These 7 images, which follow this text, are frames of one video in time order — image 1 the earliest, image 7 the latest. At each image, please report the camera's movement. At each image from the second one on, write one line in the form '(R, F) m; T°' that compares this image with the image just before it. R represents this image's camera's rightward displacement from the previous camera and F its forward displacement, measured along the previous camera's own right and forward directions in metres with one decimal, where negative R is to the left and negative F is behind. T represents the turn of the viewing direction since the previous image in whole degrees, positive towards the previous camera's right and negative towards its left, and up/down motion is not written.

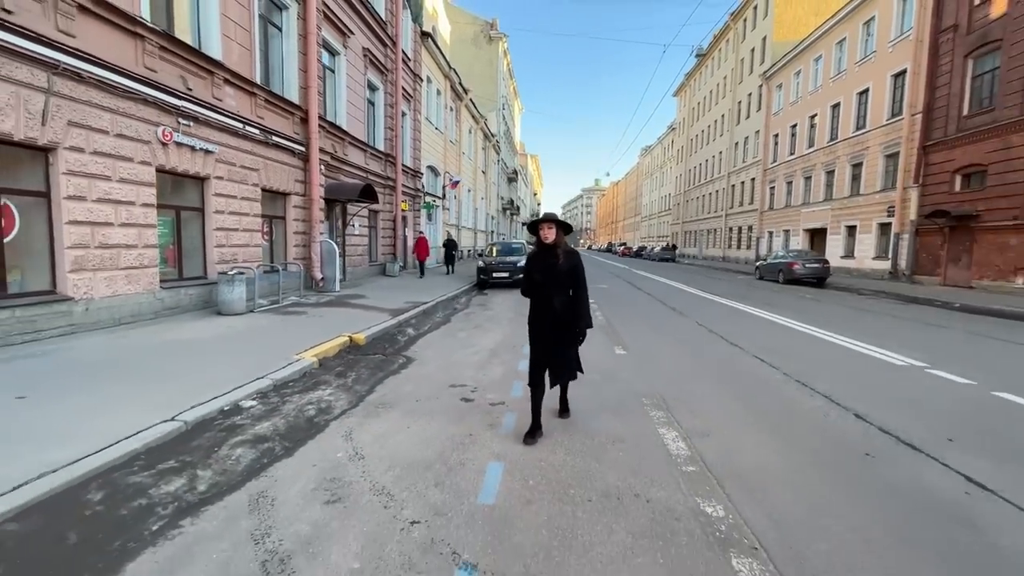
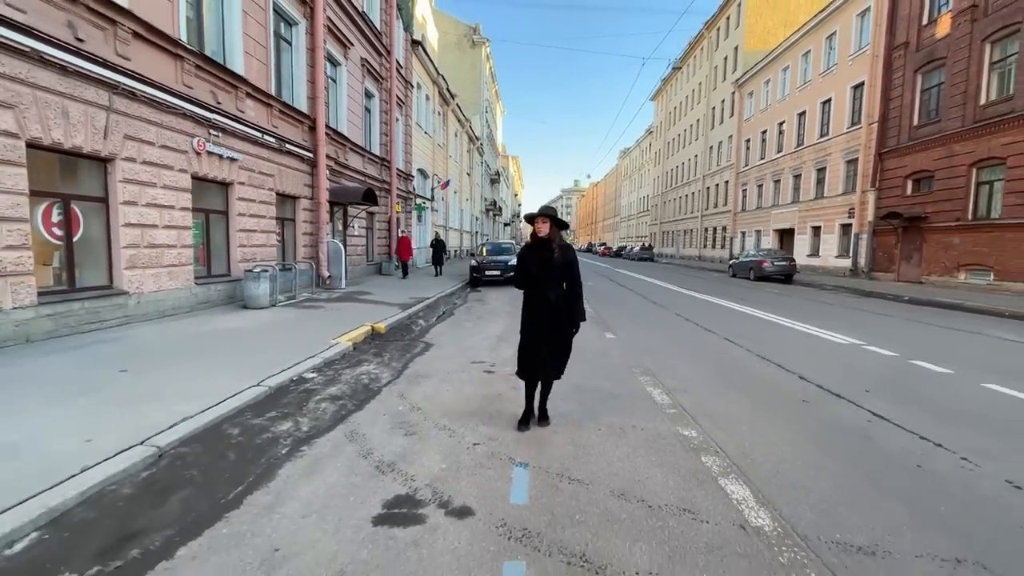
(-0.4, -1.1) m; +2°
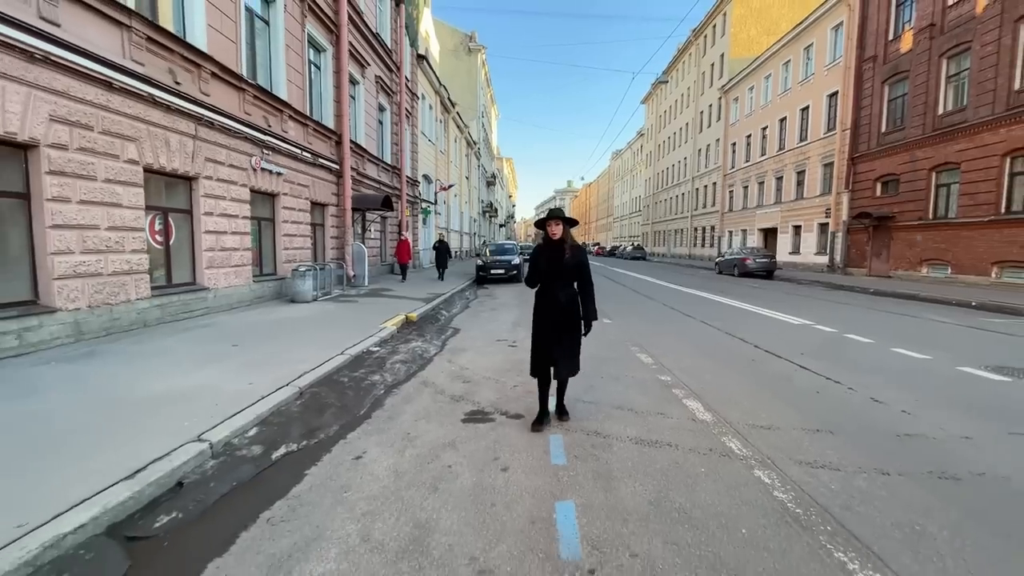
(-0.4, -1.7) m; +1°
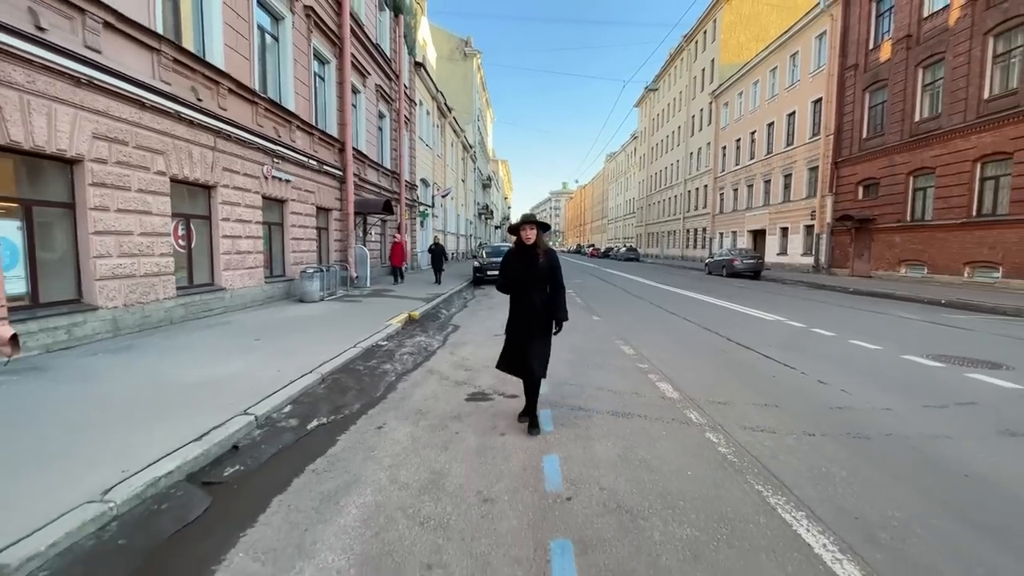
(0.0, -0.8) m; +1°
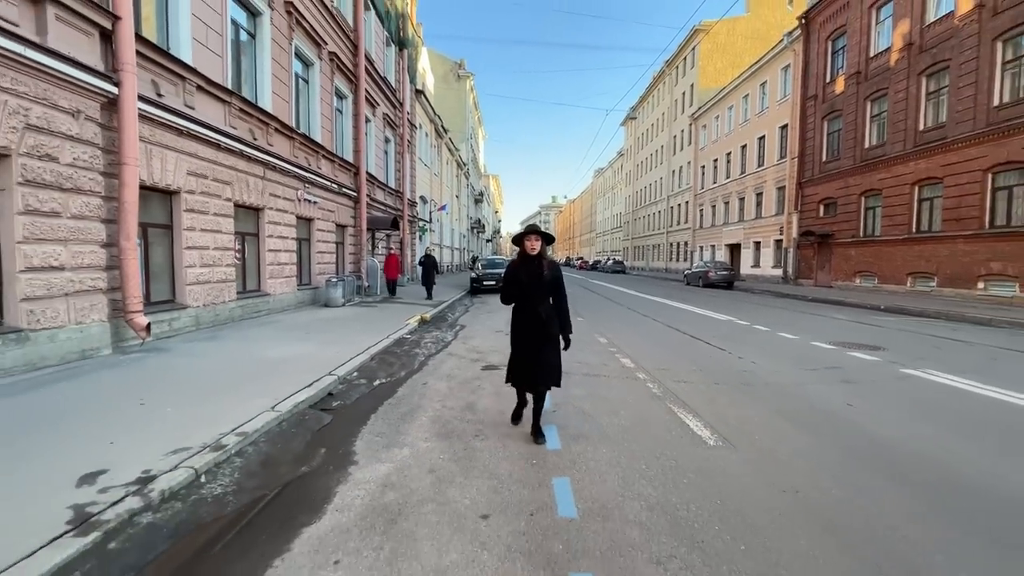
(-0.2, -2.1) m; +1°
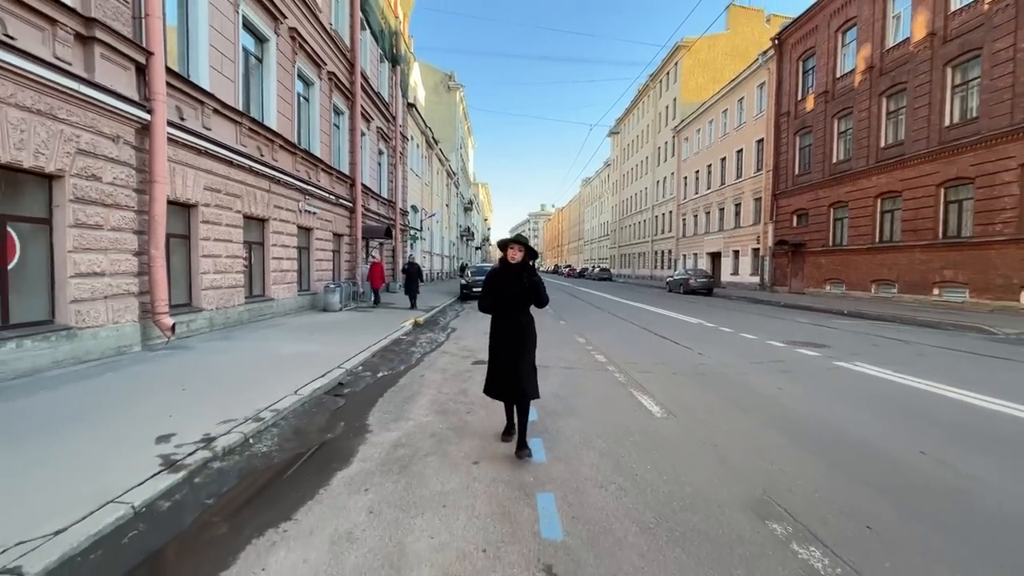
(0.0, -1.0) m; +1°
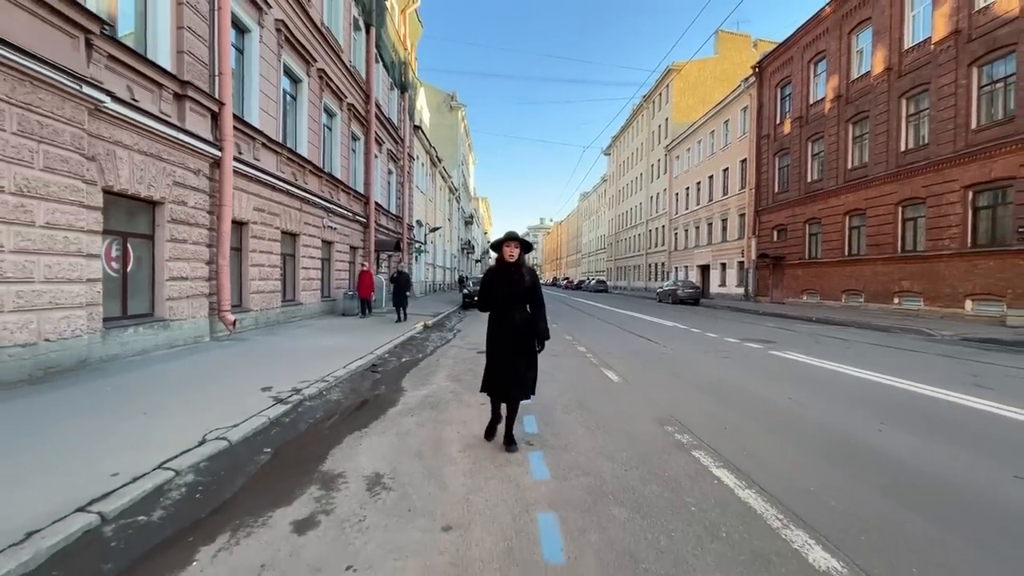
(0.0, -1.9) m; 0°
